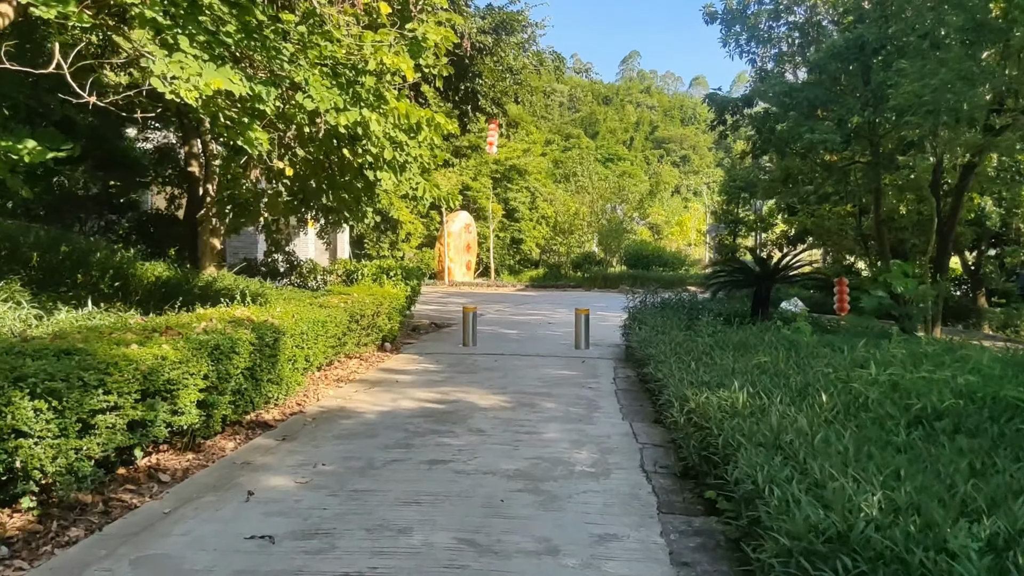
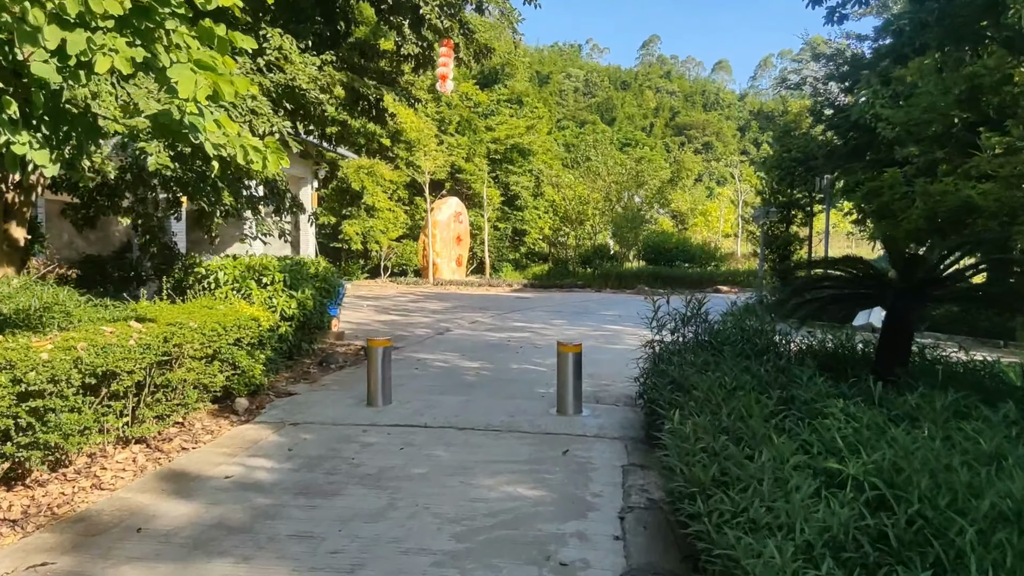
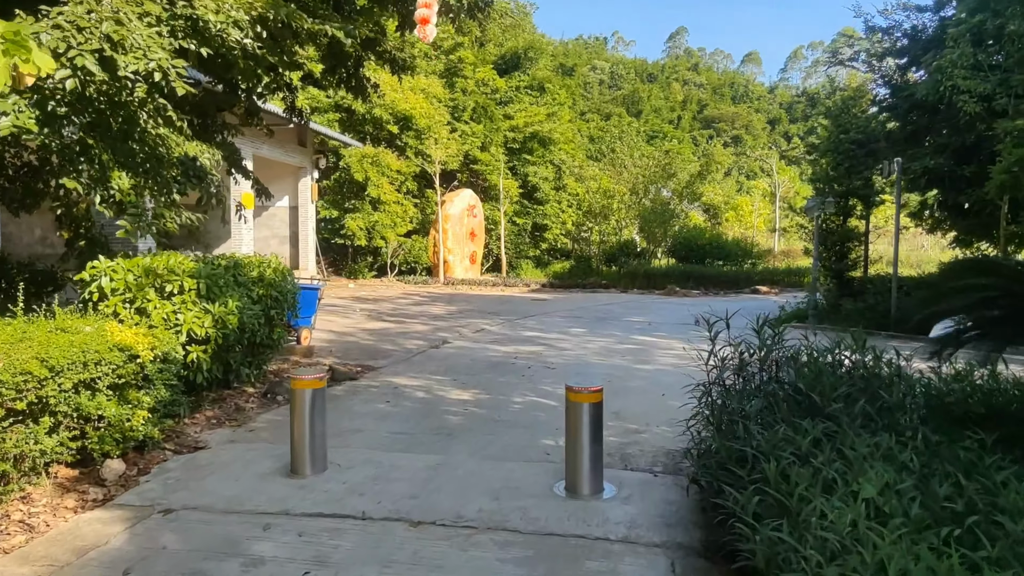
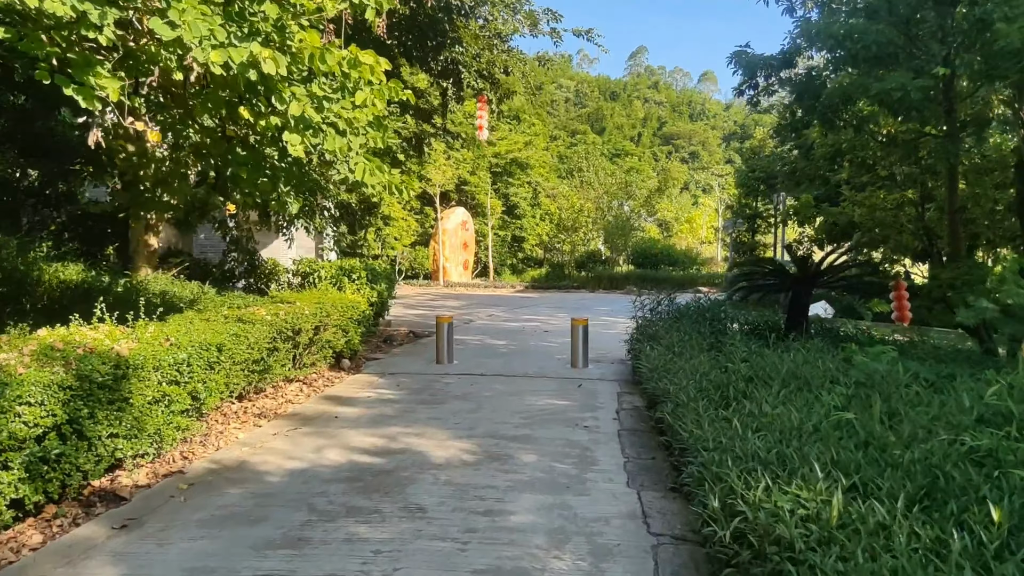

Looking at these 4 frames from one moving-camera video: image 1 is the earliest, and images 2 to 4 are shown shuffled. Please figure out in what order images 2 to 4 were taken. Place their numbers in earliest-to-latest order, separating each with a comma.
4, 2, 3
